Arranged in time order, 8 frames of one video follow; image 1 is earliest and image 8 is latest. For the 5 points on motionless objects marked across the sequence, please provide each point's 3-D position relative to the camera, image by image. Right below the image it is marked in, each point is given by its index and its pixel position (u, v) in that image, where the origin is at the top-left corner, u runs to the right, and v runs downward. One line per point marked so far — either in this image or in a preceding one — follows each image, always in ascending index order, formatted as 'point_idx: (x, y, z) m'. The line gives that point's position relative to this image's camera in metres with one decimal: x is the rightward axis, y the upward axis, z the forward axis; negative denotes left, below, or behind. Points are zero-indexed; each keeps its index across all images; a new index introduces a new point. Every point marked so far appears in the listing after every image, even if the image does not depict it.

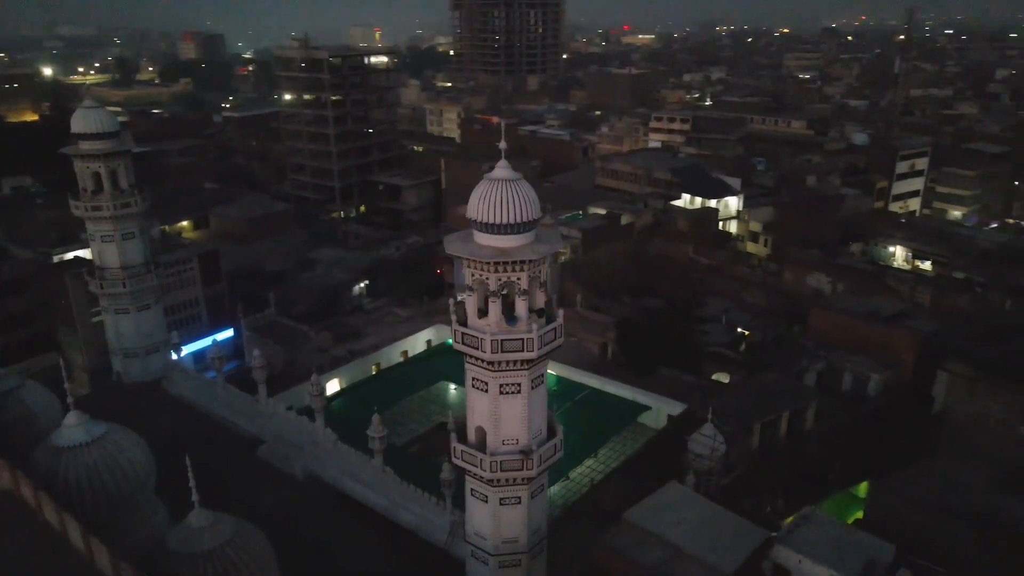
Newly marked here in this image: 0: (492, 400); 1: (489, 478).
0: (-0.3, -2.1, +13.7) m
1: (-0.4, -3.6, +14.1) m
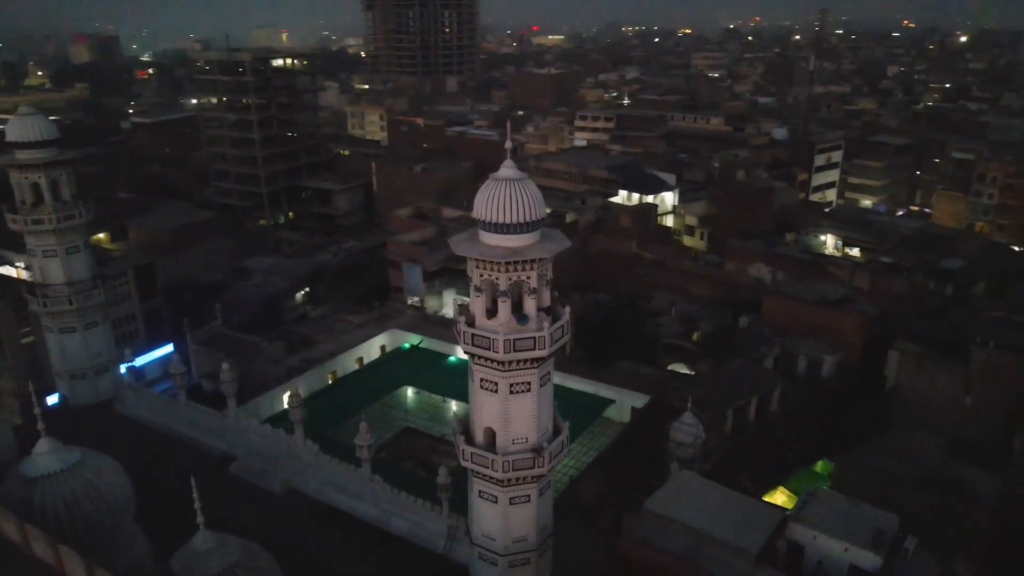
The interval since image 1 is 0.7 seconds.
0: (-0.1, -2.1, +13.7) m
1: (-0.2, -3.6, +14.1) m
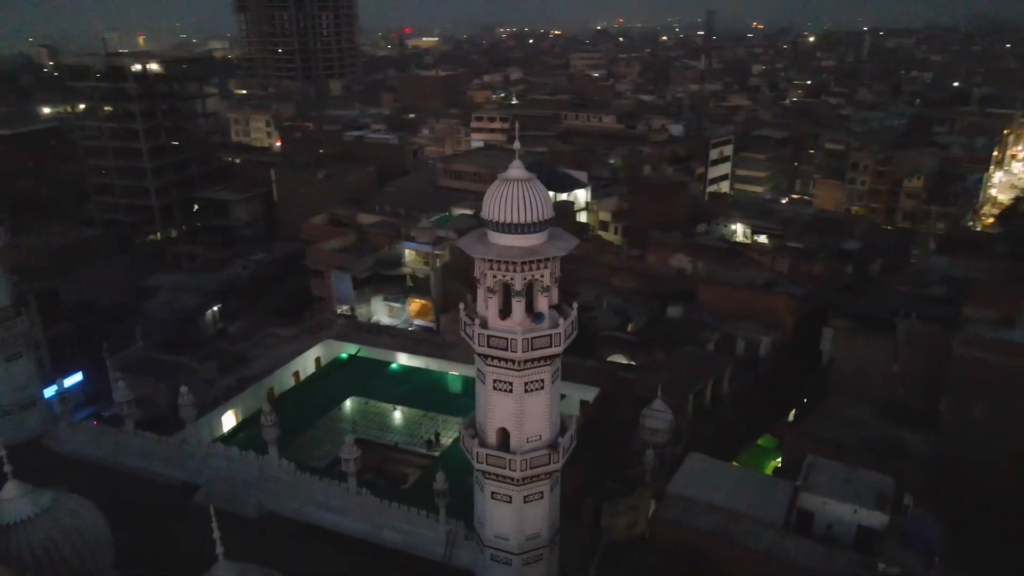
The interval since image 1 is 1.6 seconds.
0: (+0.1, -2.1, +13.8) m
1: (+0.1, -3.6, +14.2) m
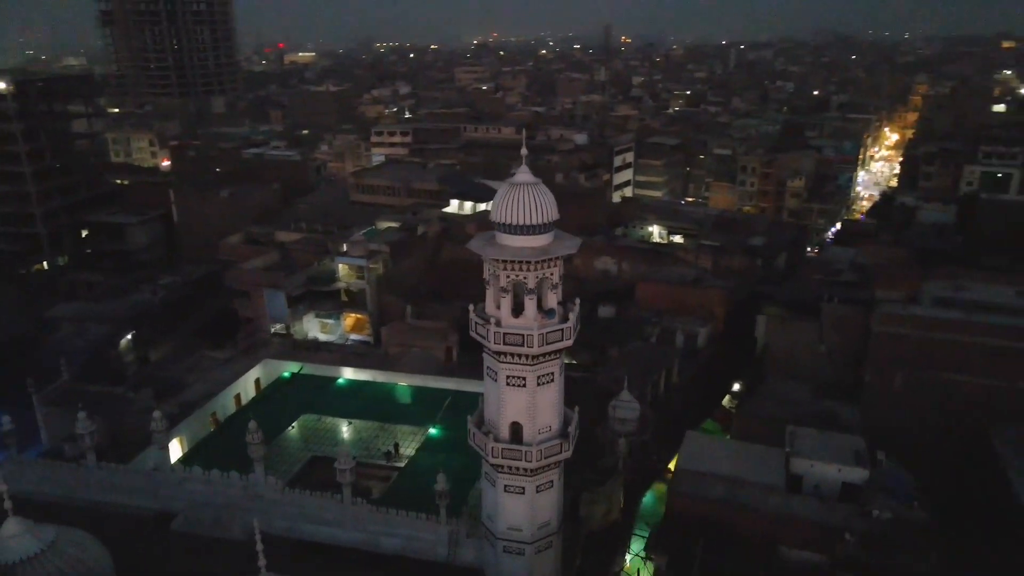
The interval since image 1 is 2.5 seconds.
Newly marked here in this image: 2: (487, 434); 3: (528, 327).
0: (+0.4, -2.0, +14.5) m
1: (+0.4, -3.6, +14.9) m
2: (-0.5, -2.9, +14.9) m
3: (+0.3, -0.7, +14.0) m
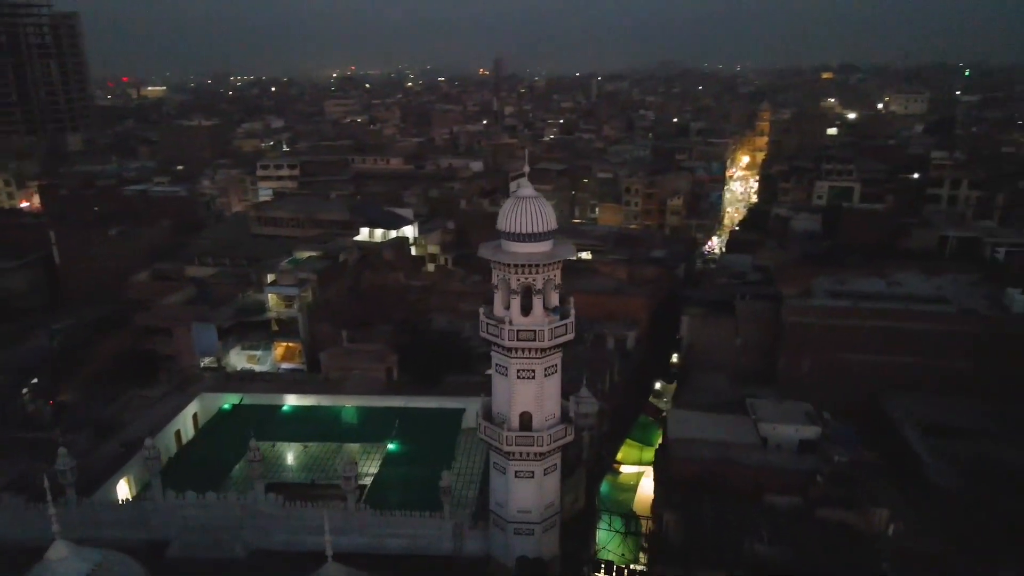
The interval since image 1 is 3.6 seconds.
0: (+0.6, -2.1, +16.2) m
1: (+0.6, -3.6, +16.5) m
2: (-0.3, -3.0, +16.4) m
3: (+0.5, -0.8, +15.7) m
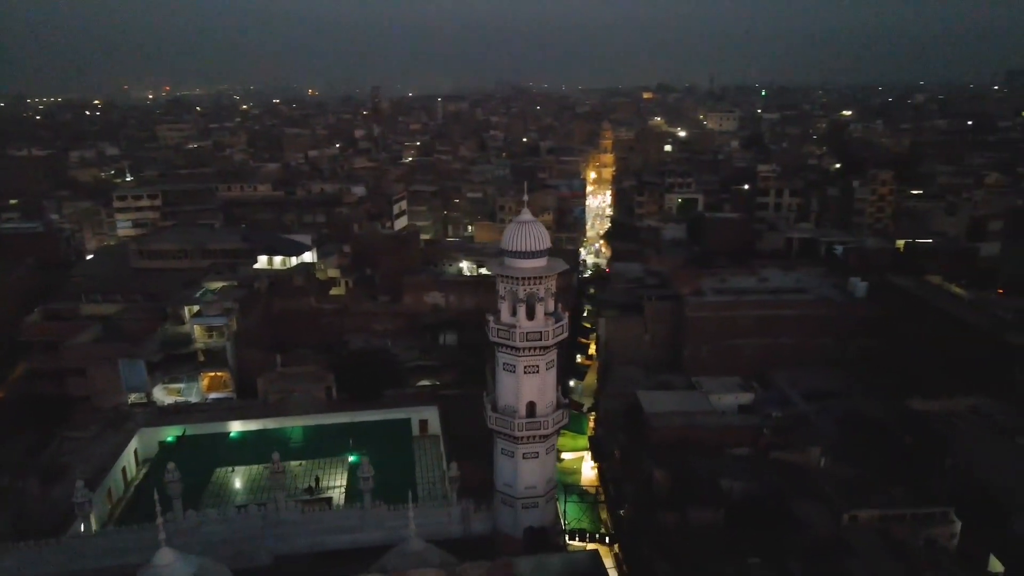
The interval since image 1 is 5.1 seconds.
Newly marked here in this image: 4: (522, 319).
0: (+0.8, -2.3, +19.4) m
1: (+0.9, -3.9, +19.6) m
2: (-0.1, -3.3, +19.3) m
3: (+0.7, -1.0, +18.9) m
4: (+0.2, -0.8, +18.6) m
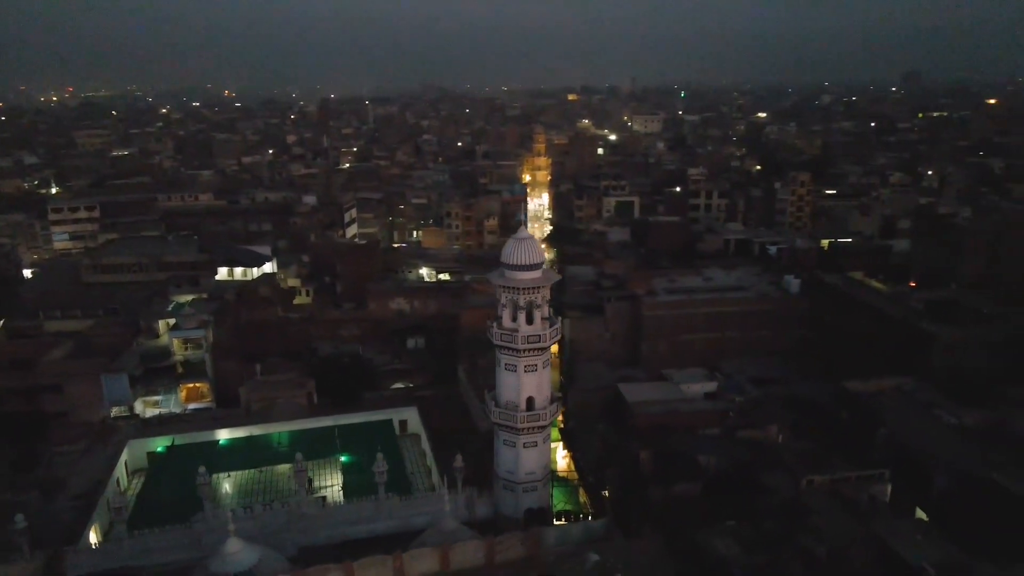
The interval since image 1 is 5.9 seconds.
0: (+0.8, -2.5, +21.9) m
1: (+0.9, -4.1, +22.2) m
2: (0.0, -3.5, +21.8) m
3: (+0.8, -1.2, +21.4) m
4: (+0.3, -1.0, +21.1) m
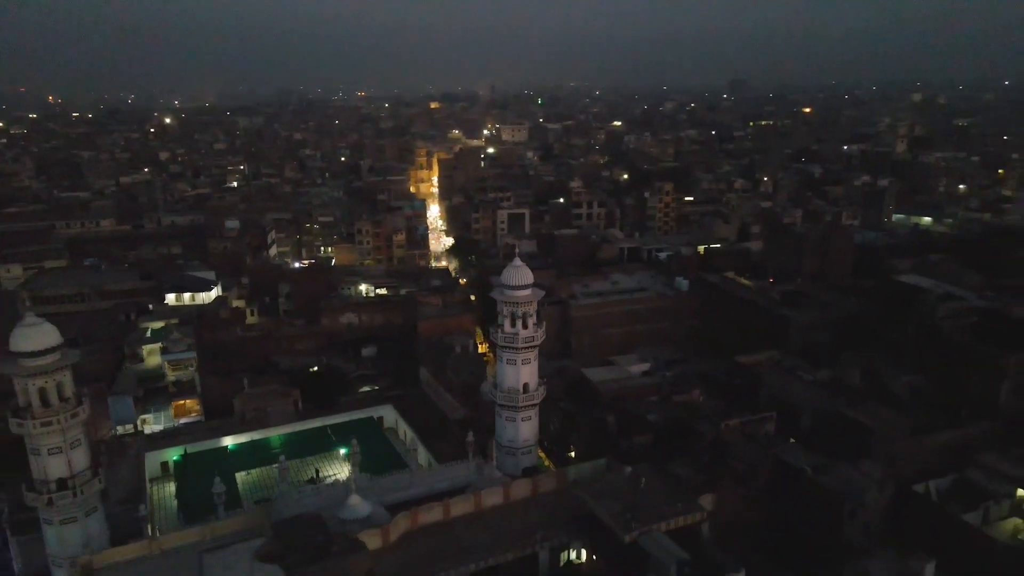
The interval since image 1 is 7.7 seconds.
0: (+0.8, -3.0, +29.5) m
1: (+0.9, -4.6, +29.8) m
2: (+0.1, -4.1, +29.2) m
3: (+0.8, -1.7, +29.0) m
4: (+0.4, -1.6, +28.6) m
